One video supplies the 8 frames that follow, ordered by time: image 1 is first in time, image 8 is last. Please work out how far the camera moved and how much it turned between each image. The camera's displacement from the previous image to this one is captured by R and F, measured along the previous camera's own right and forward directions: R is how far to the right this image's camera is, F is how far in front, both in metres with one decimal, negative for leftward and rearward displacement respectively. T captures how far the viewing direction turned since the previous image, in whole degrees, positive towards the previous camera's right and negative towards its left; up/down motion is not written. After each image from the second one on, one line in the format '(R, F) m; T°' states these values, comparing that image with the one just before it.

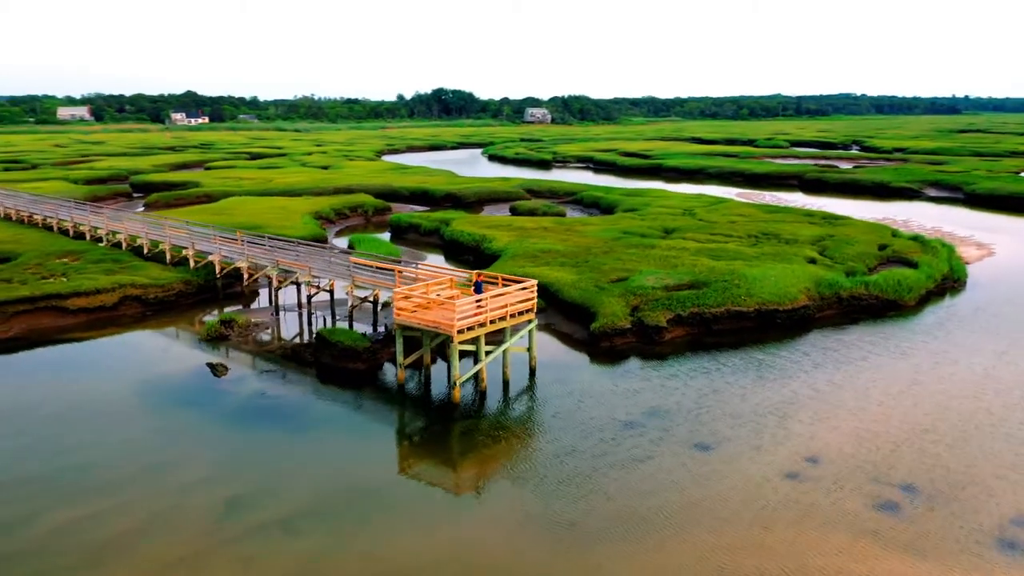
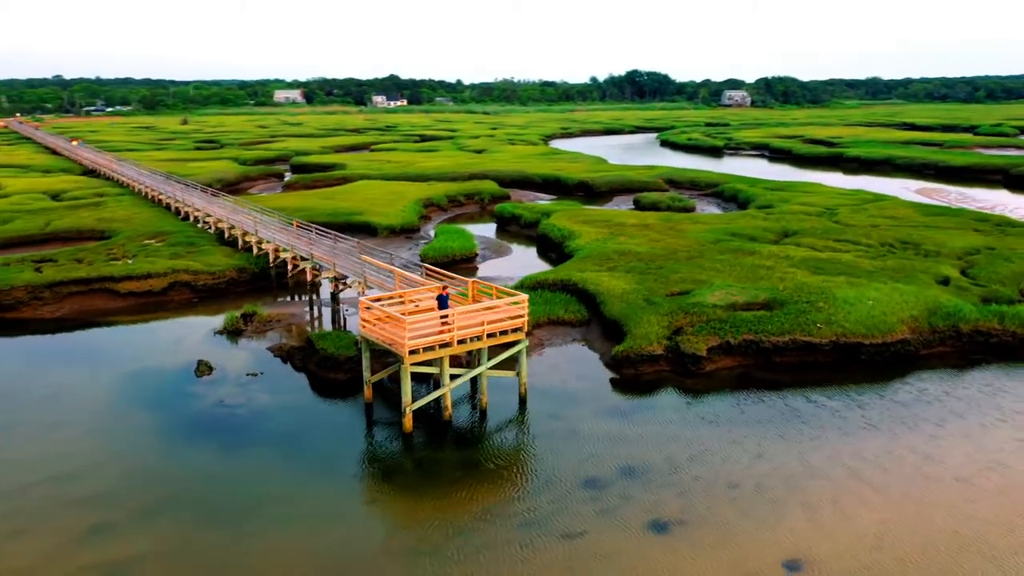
(+6.9, +5.2) m; -14°
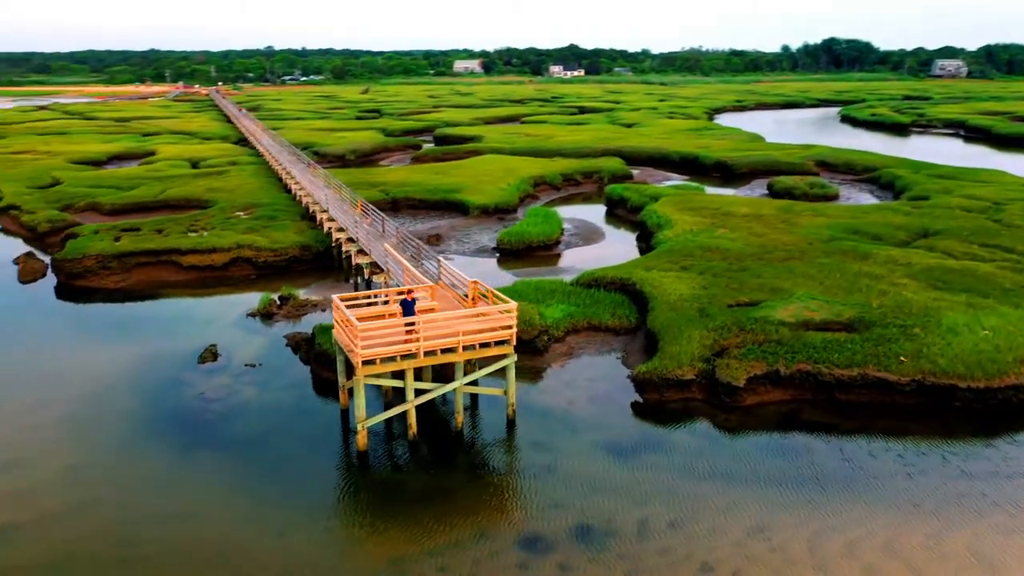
(+5.4, +4.2) m; -12°
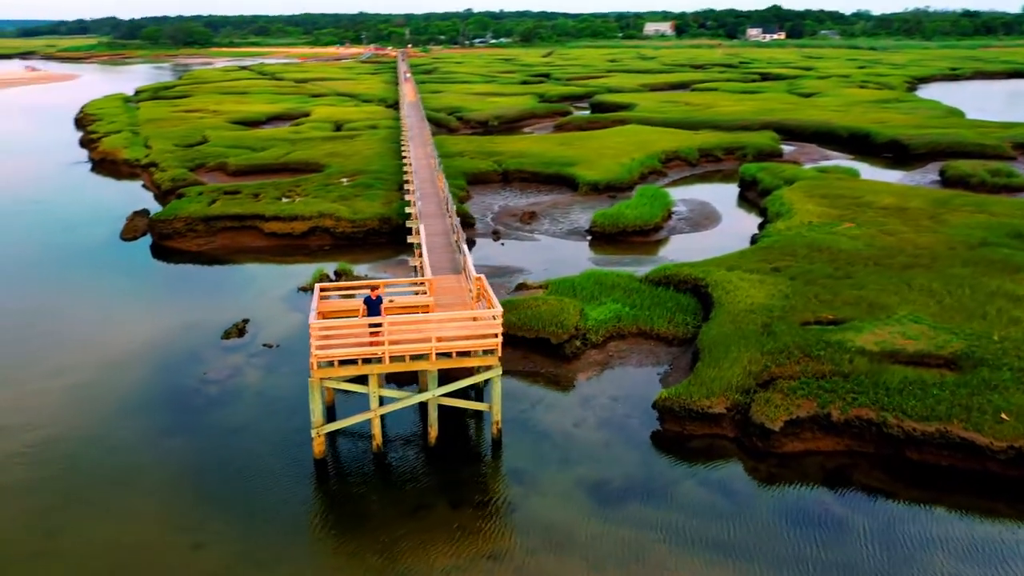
(+4.9, +3.8) m; -13°
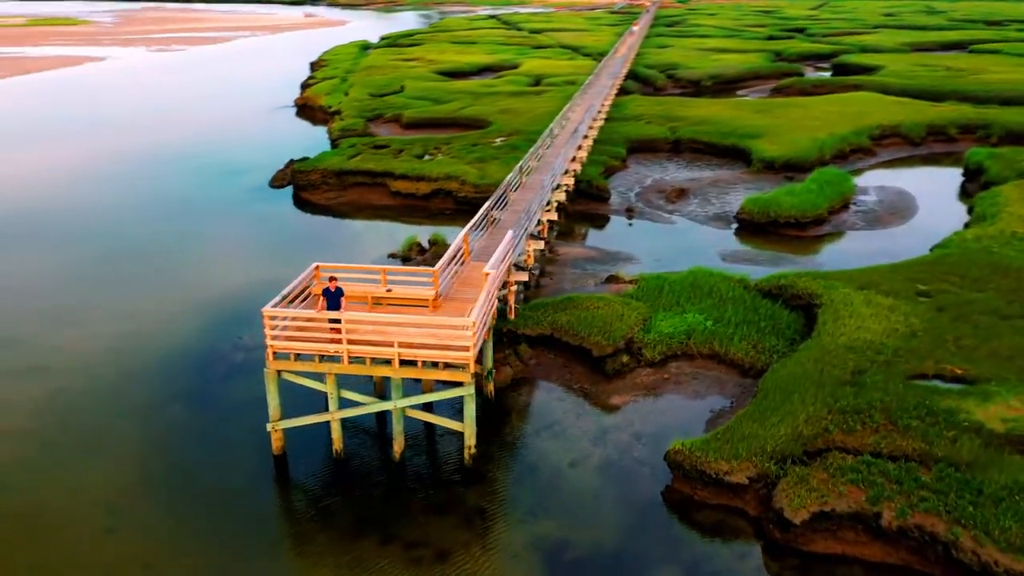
(+5.5, +4.2) m; -17°
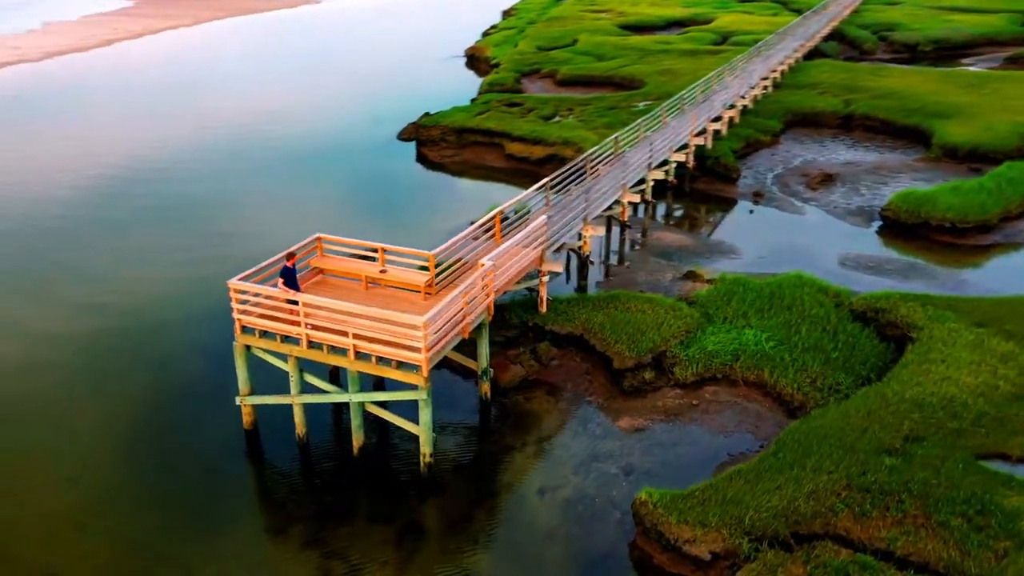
(+4.5, +2.8) m; -14°
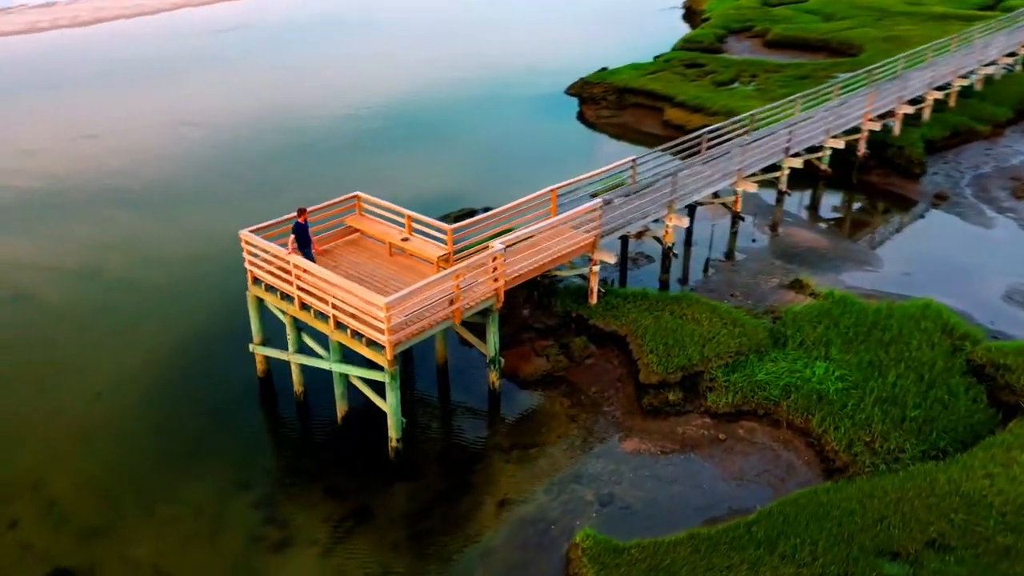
(+4.5, +2.2) m; -16°
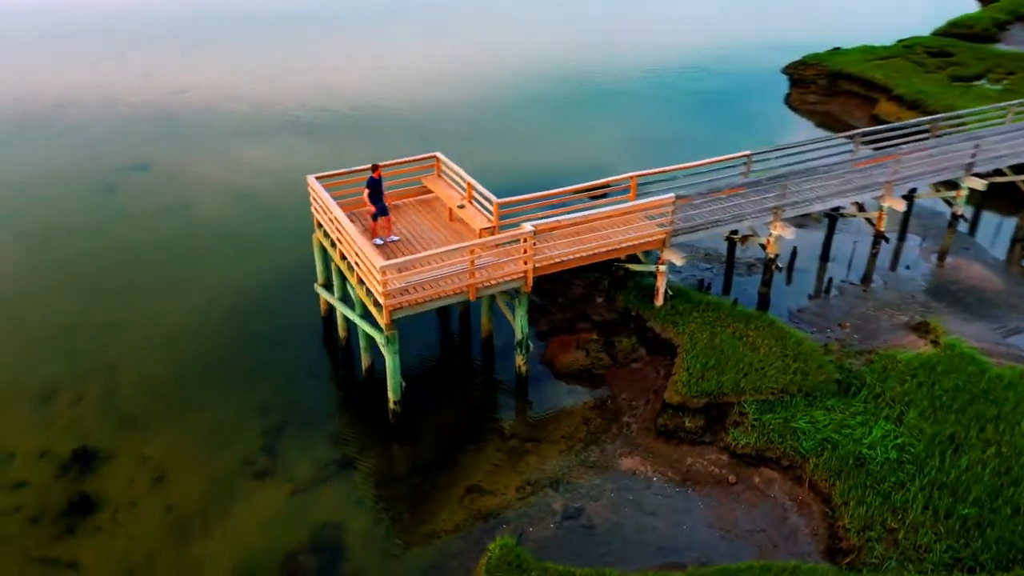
(+4.5, +1.4) m; -18°
